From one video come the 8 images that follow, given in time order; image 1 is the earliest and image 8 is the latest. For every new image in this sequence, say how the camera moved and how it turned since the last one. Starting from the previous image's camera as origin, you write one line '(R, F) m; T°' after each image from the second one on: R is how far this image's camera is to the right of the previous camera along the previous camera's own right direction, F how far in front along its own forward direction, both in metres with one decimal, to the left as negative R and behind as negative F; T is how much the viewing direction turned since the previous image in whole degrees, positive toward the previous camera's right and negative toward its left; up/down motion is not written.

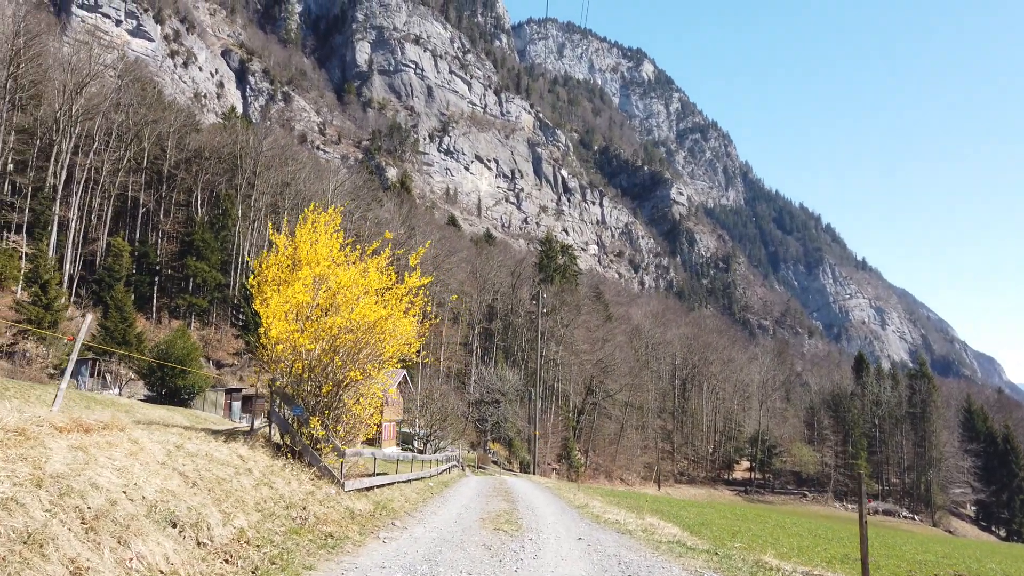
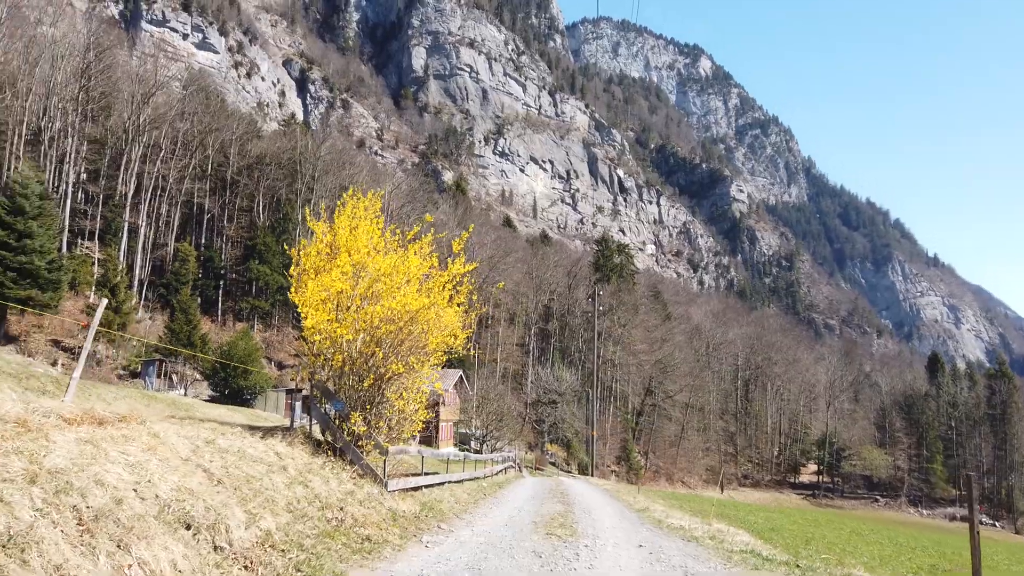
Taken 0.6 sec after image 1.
(0.0, +0.5) m; -4°
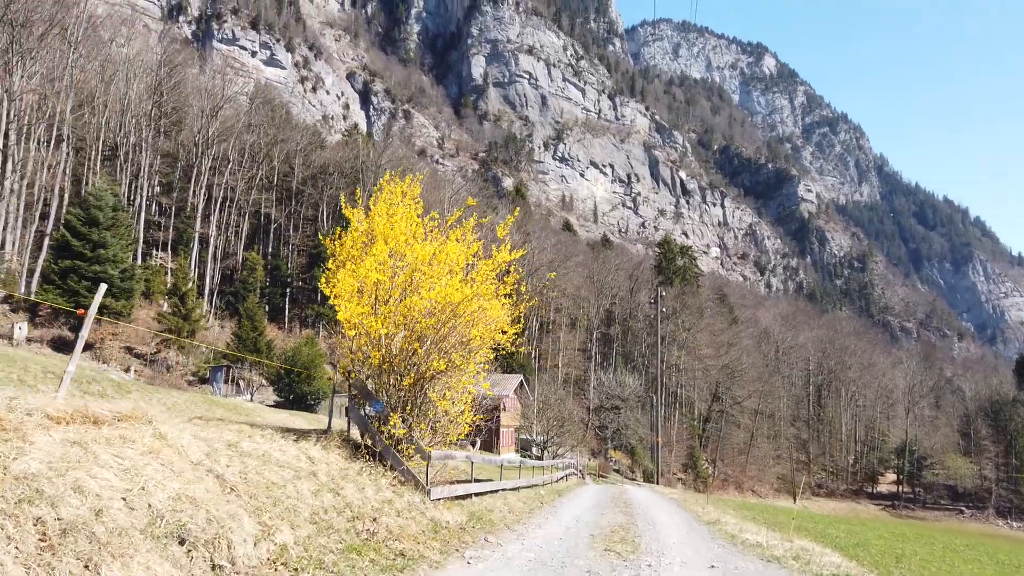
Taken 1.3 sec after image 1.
(+0.1, +0.6) m; -5°
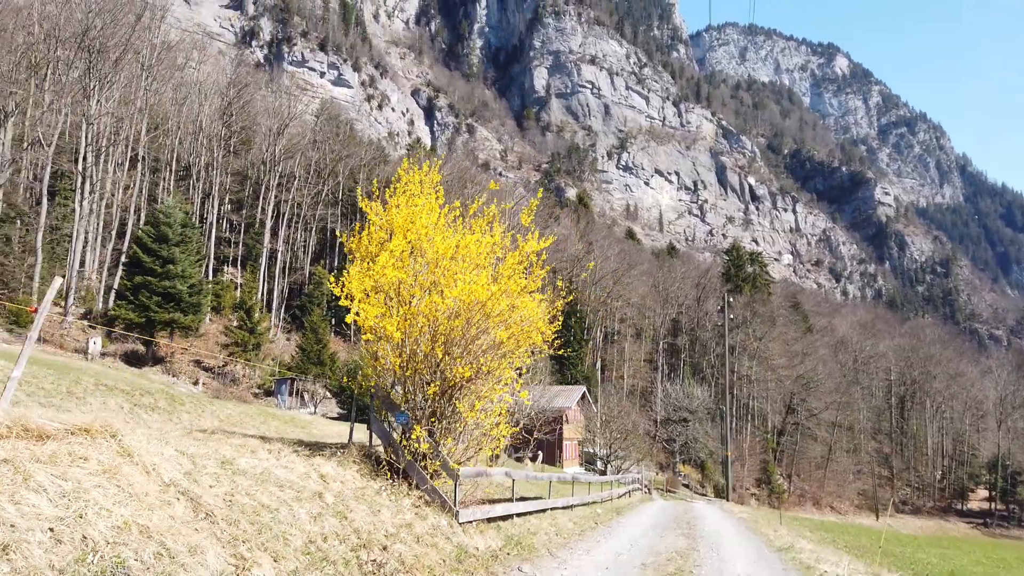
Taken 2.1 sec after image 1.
(+0.2, +0.7) m; -5°
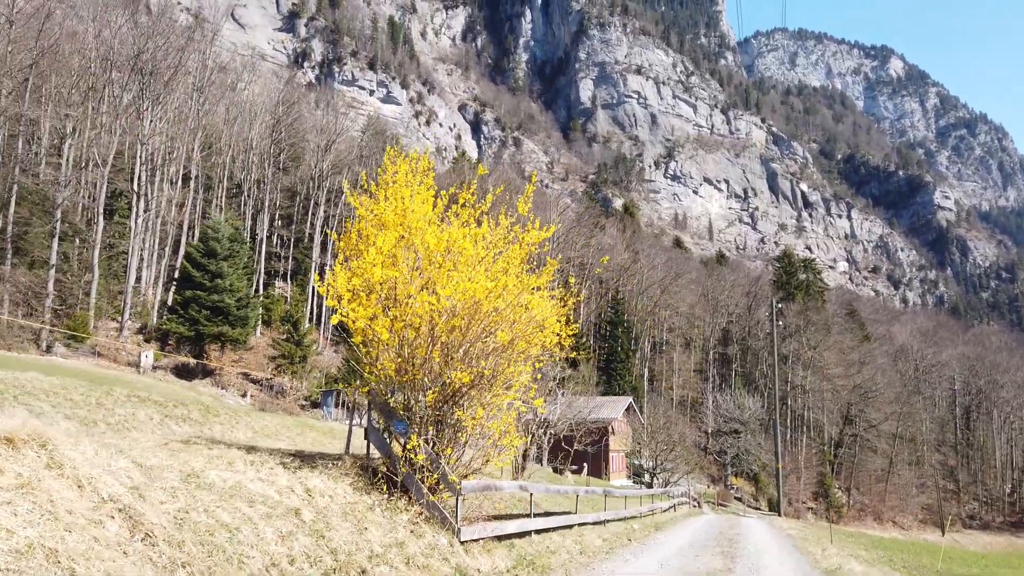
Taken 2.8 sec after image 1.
(+0.3, +0.5) m; -4°
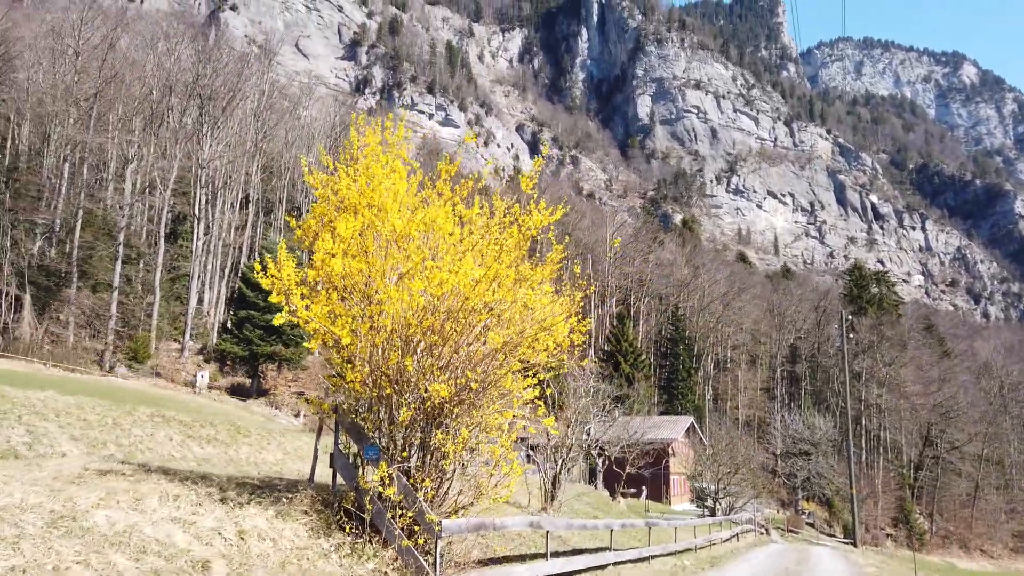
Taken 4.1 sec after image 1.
(+0.4, +1.1) m; -5°
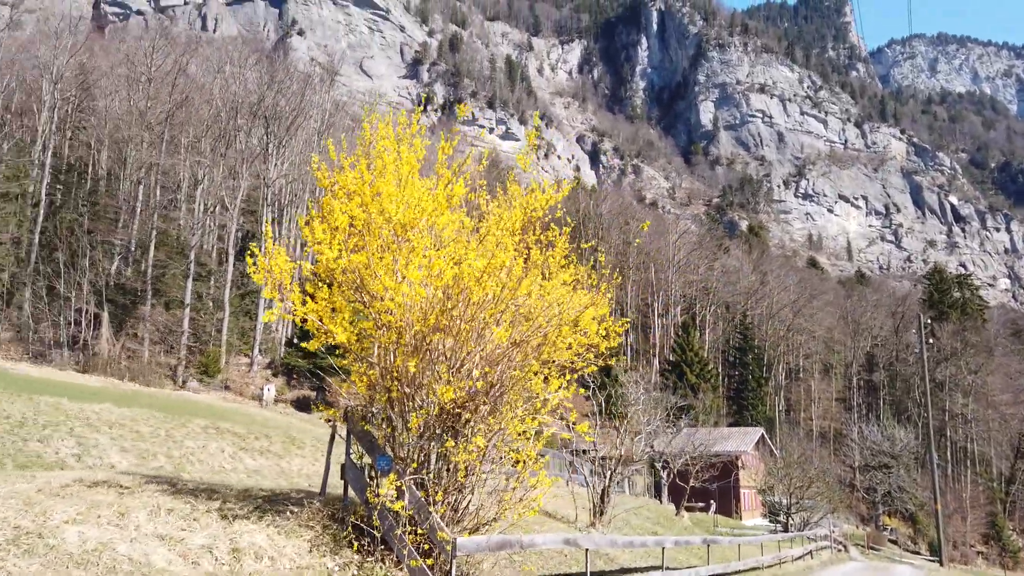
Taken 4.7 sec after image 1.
(+0.2, +0.4) m; -5°
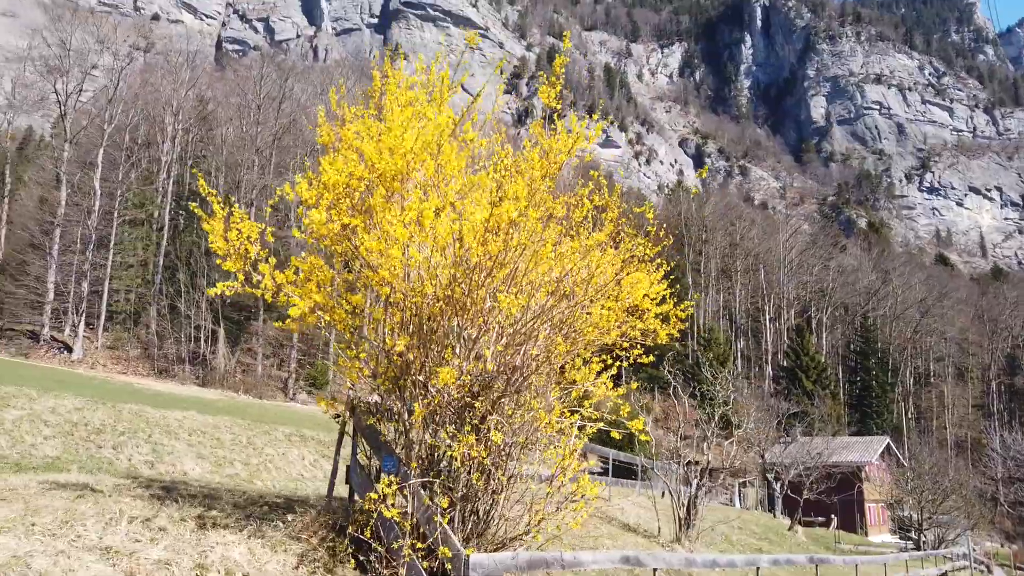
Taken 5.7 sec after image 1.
(+0.4, +0.7) m; -8°
